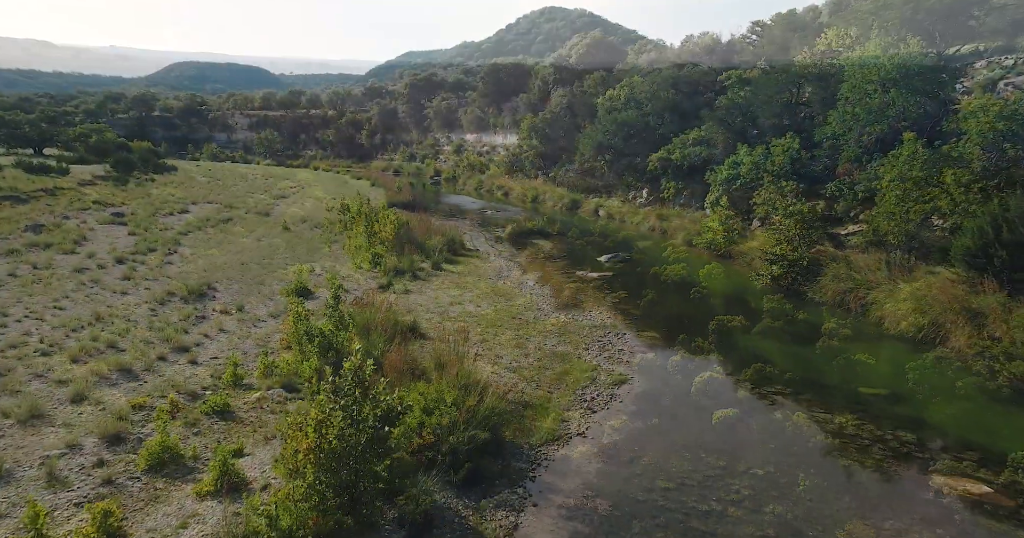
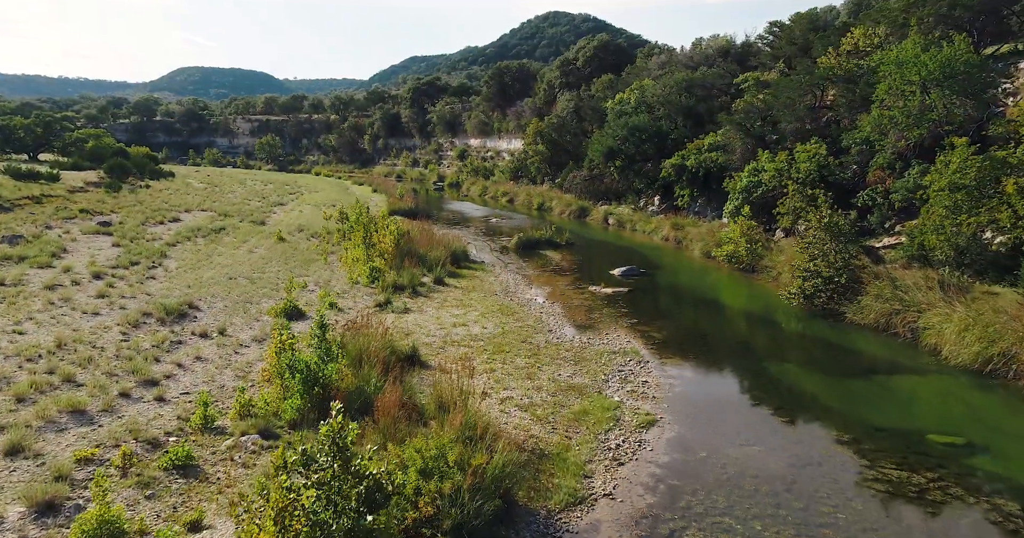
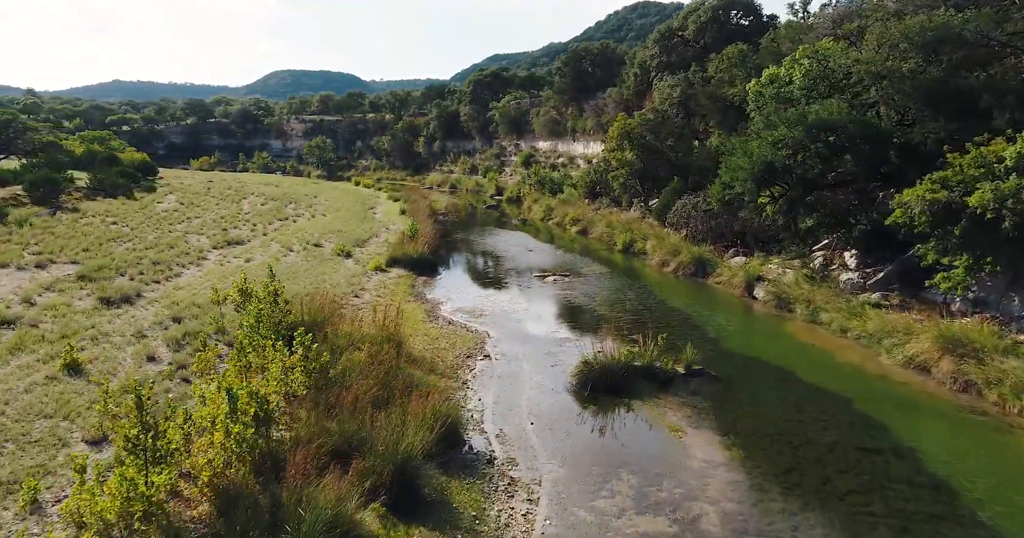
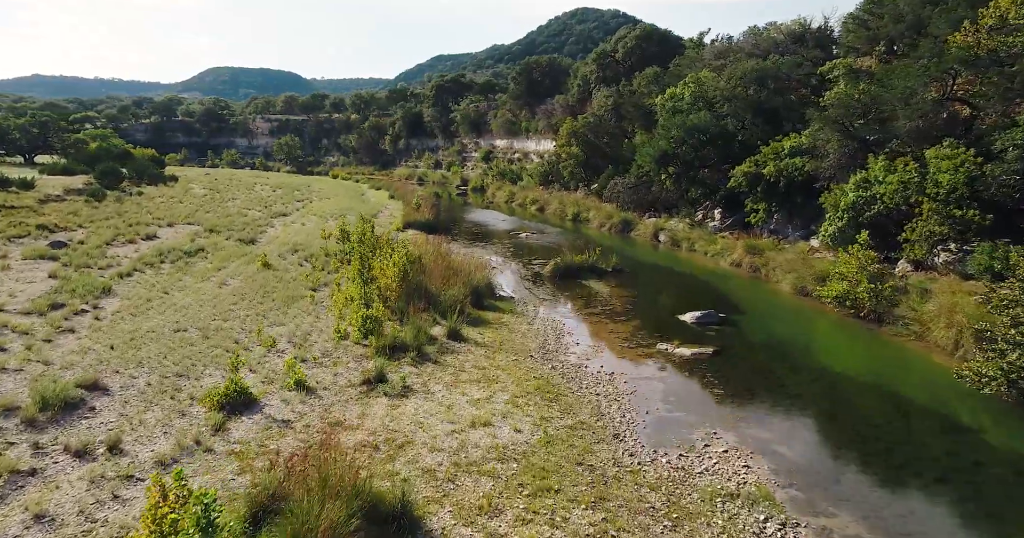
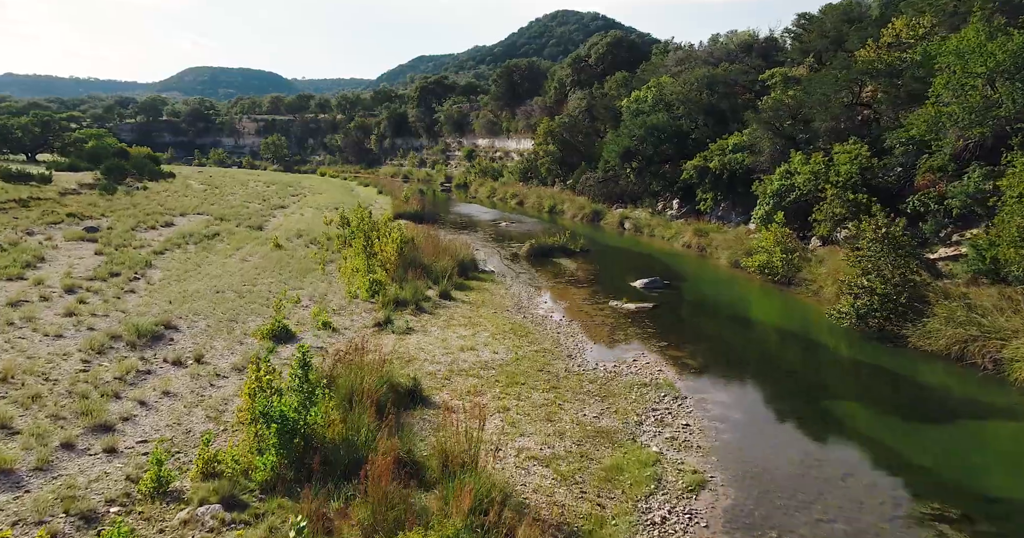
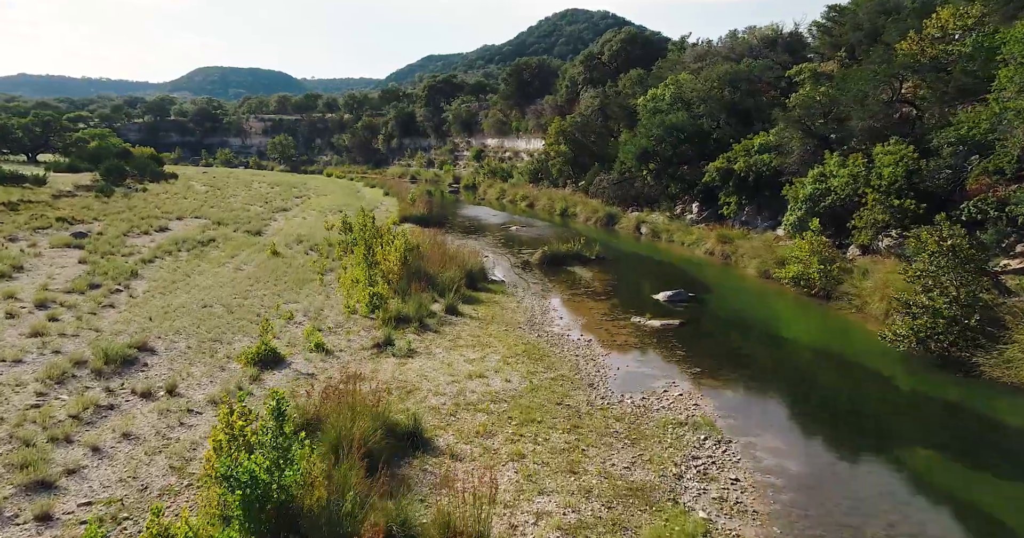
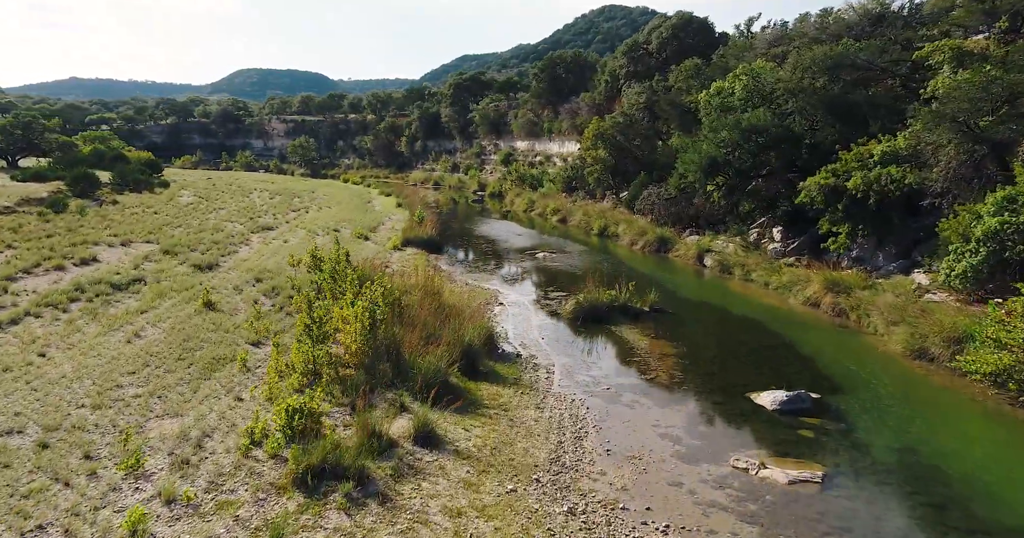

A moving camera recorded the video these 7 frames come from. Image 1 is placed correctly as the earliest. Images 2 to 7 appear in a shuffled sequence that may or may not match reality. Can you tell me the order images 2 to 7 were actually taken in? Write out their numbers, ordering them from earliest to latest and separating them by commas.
2, 5, 6, 4, 7, 3
